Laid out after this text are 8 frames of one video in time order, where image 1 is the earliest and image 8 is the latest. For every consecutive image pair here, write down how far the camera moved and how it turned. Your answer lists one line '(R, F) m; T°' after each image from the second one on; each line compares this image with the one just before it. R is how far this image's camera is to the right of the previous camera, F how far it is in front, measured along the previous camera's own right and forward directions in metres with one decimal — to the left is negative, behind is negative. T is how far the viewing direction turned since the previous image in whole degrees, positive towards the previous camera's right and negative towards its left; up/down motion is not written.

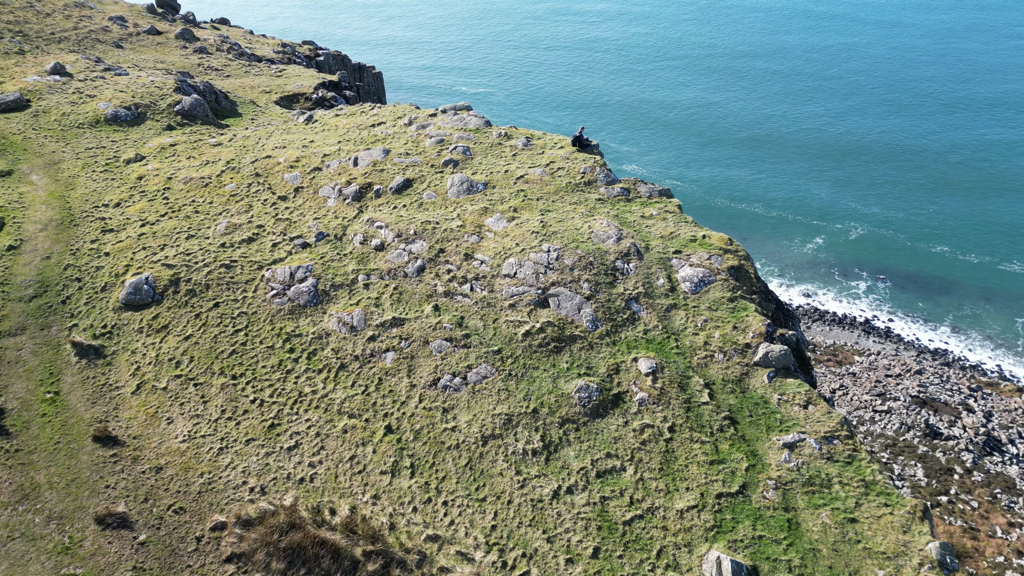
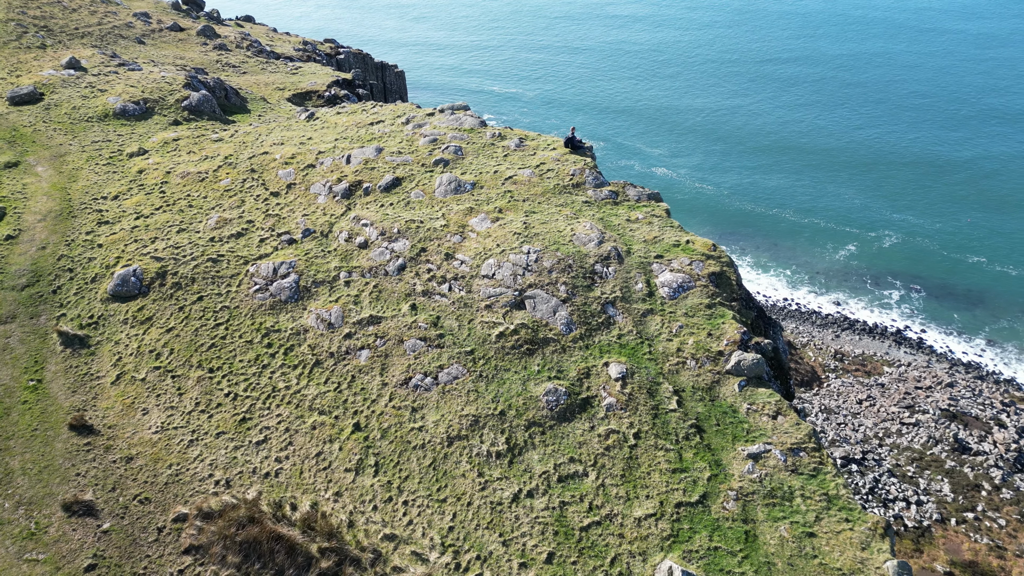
(+1.3, +0.1) m; -2°
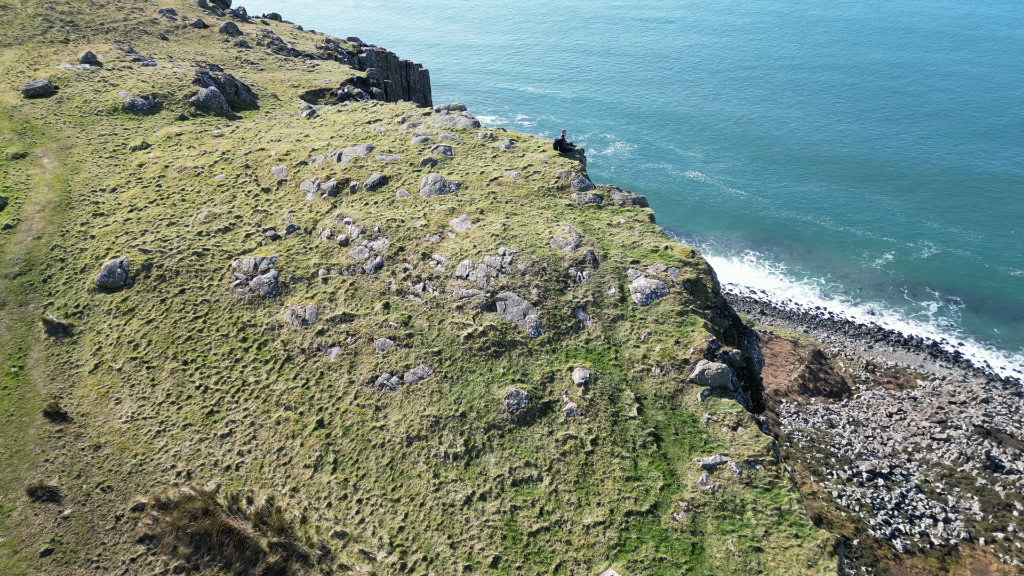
(+1.5, +0.1) m; -2°
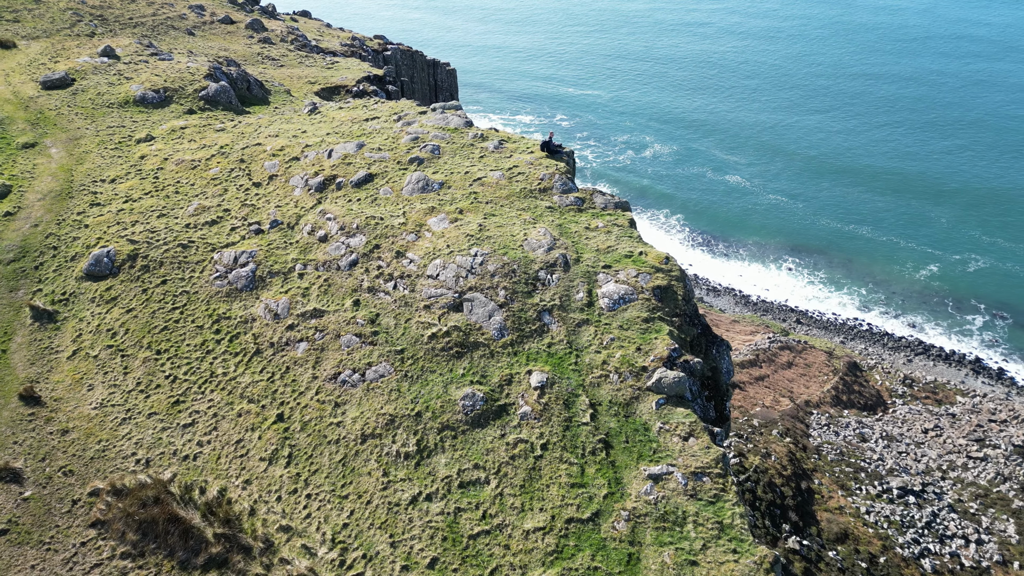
(+1.7, +0.1) m; -2°
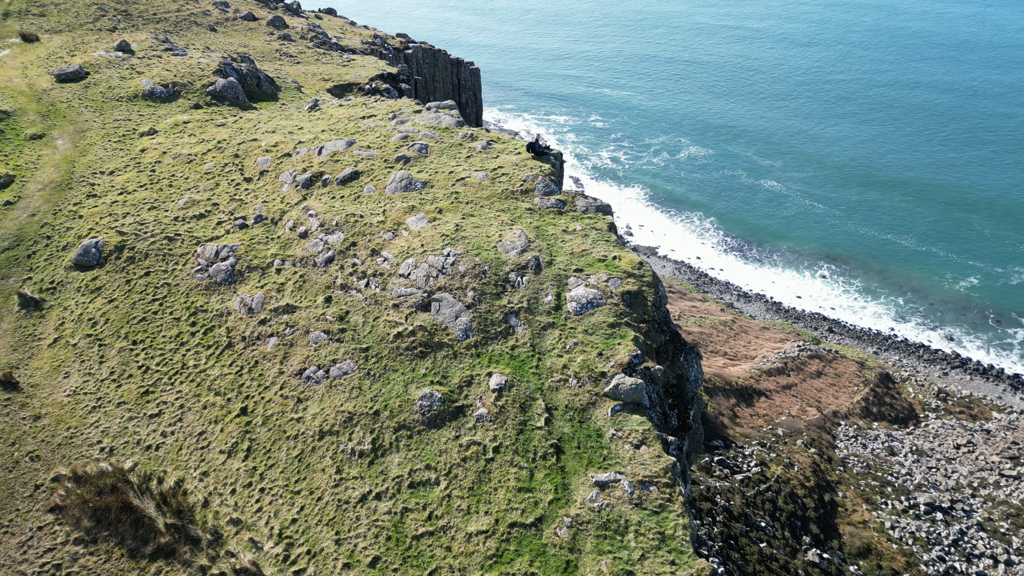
(+1.6, +0.1) m; -2°
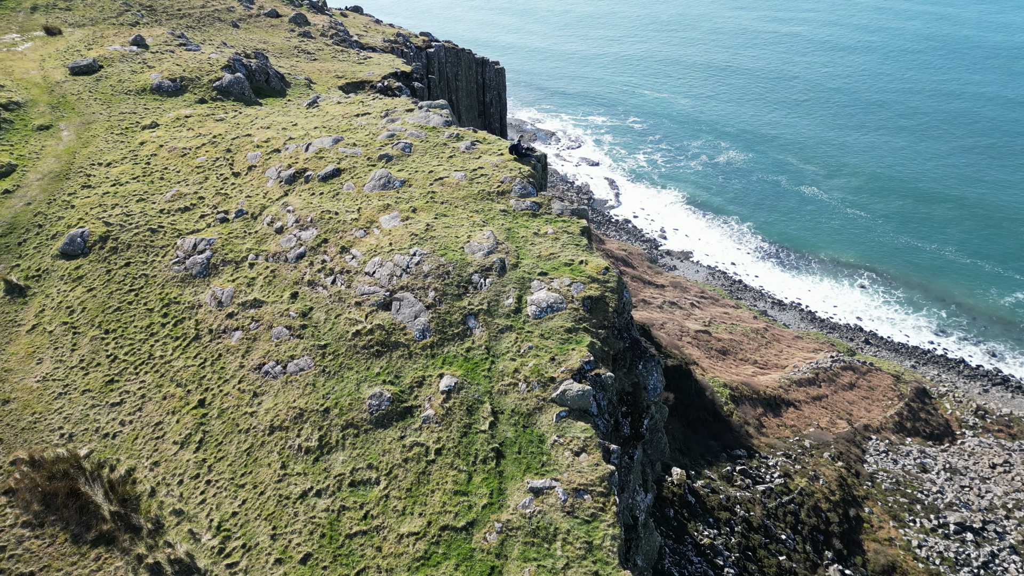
(+1.9, +0.1) m; -2°
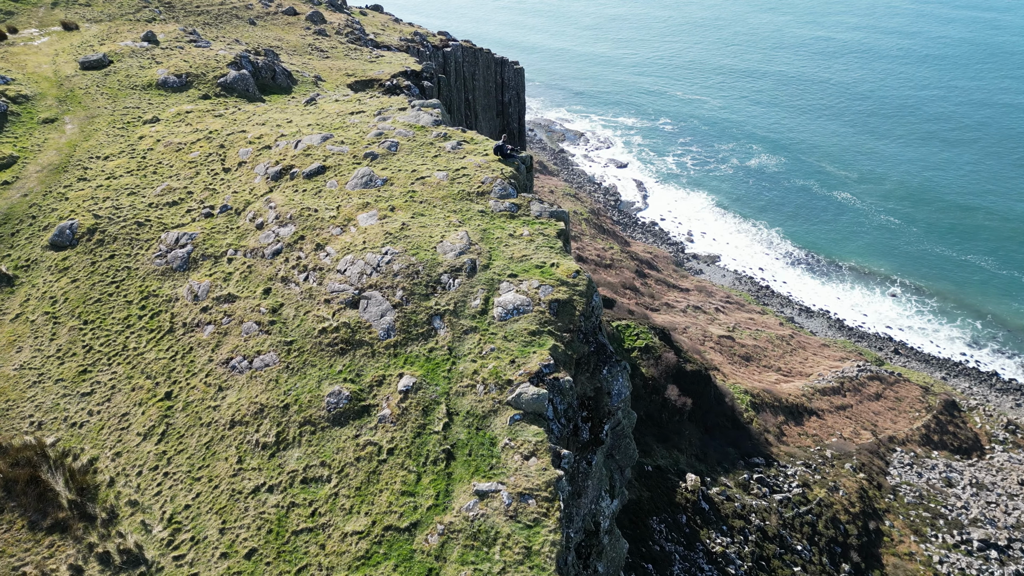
(+1.6, +0.1) m; -1°
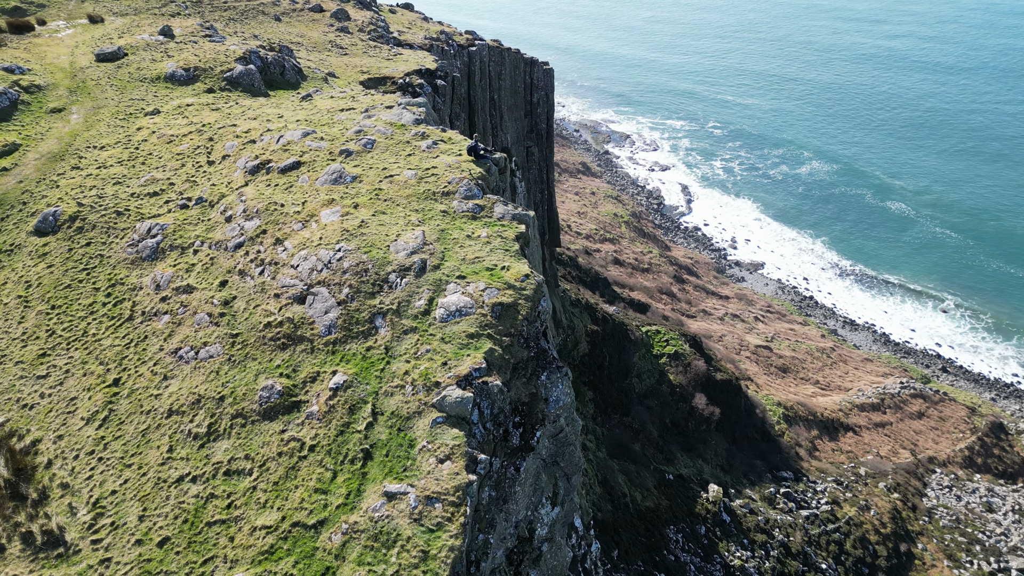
(+2.6, +0.1) m; -2°
